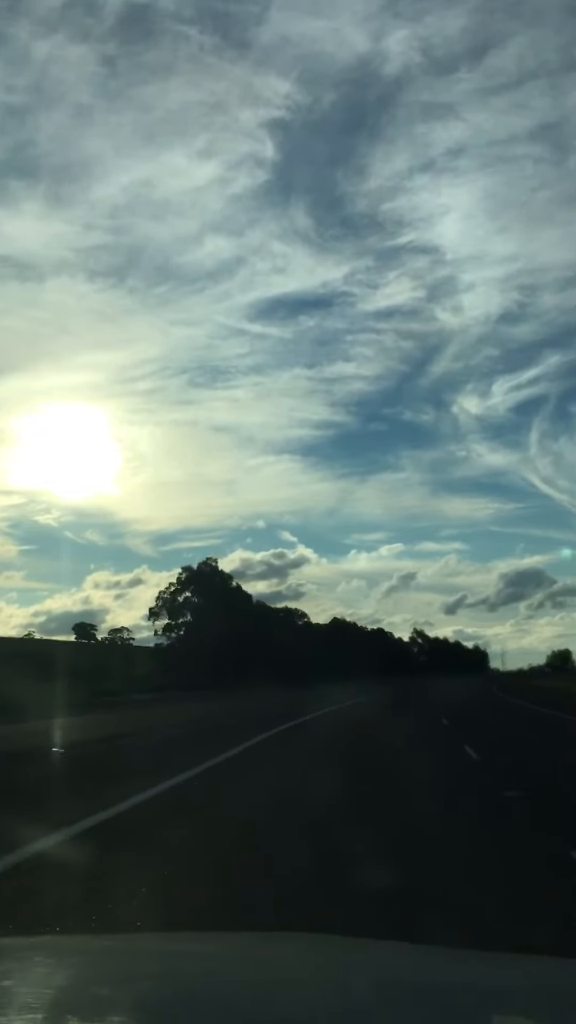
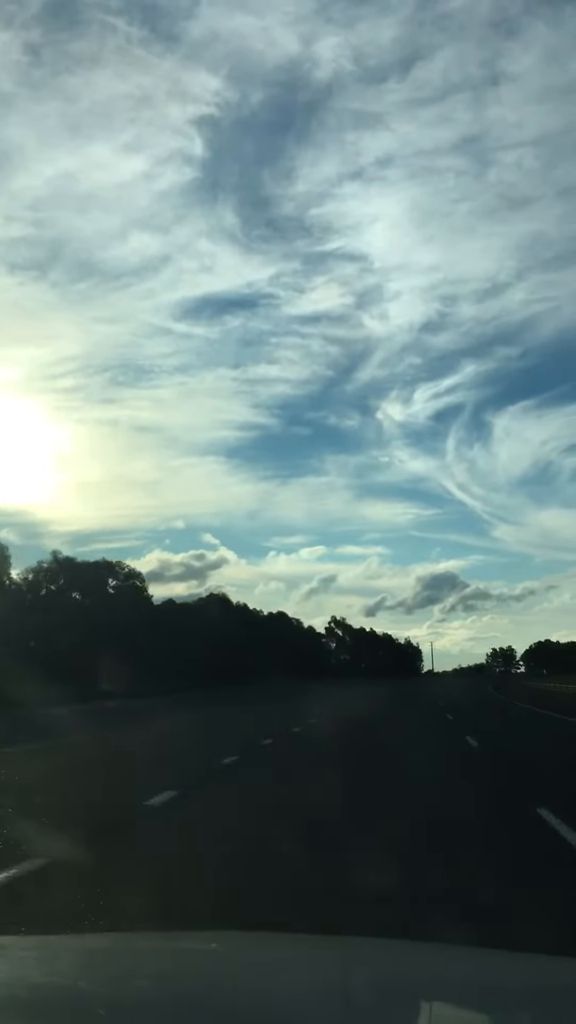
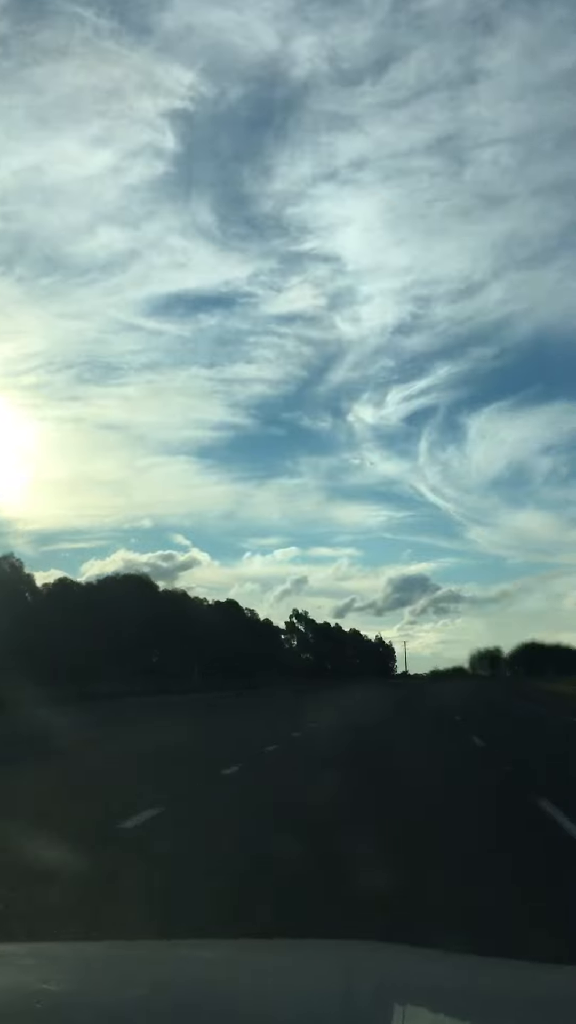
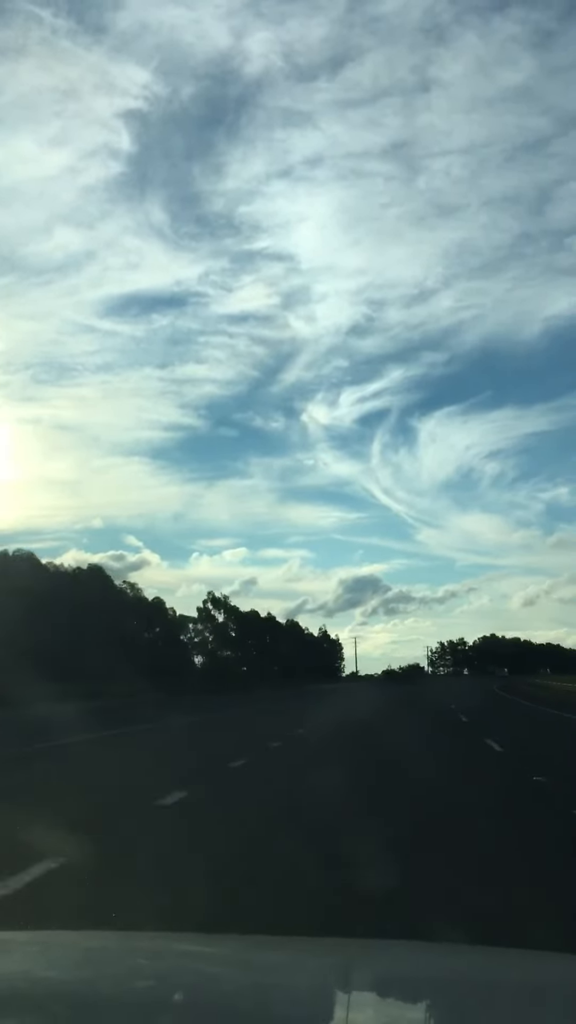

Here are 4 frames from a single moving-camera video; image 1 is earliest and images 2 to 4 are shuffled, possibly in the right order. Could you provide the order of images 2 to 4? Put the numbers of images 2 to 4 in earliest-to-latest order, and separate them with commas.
2, 3, 4
